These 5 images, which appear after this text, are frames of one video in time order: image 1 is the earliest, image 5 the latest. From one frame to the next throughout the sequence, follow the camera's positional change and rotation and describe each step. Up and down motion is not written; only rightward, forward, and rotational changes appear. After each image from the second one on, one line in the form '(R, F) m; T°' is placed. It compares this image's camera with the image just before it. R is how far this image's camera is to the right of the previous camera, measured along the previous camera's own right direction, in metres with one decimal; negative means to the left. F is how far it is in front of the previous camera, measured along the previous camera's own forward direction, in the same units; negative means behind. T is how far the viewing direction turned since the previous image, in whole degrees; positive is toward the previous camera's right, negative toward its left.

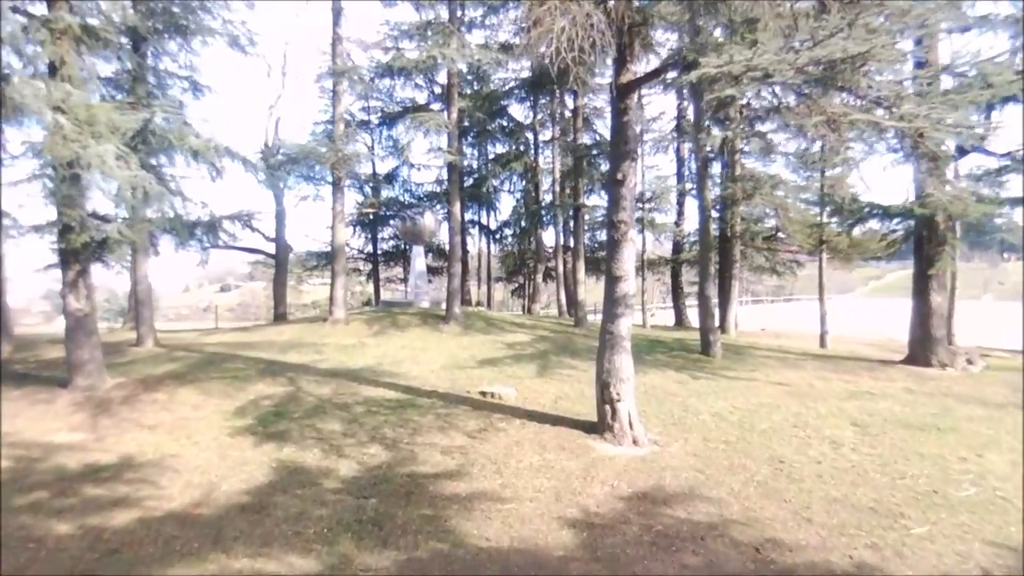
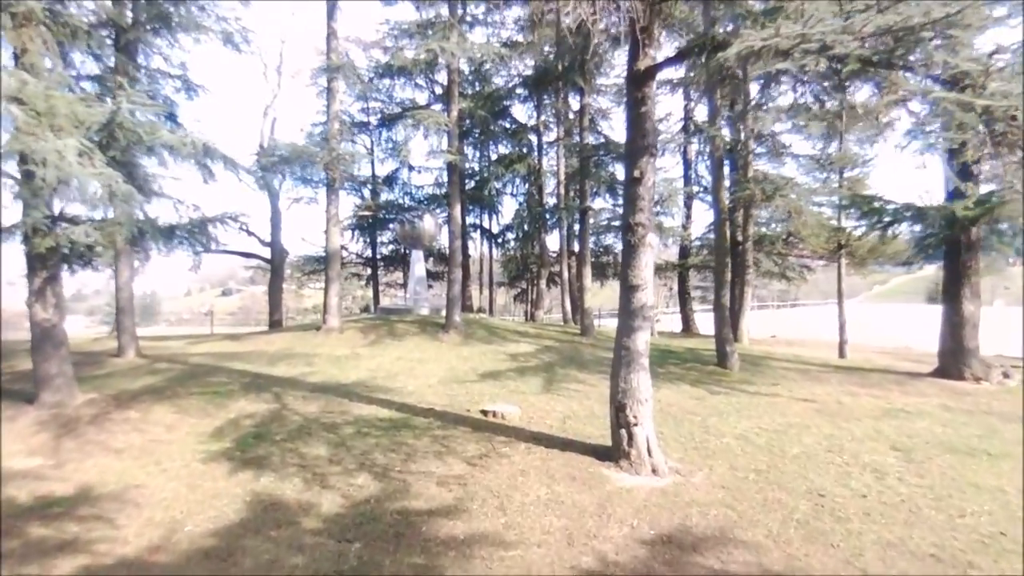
(0.0, +0.6) m; 0°
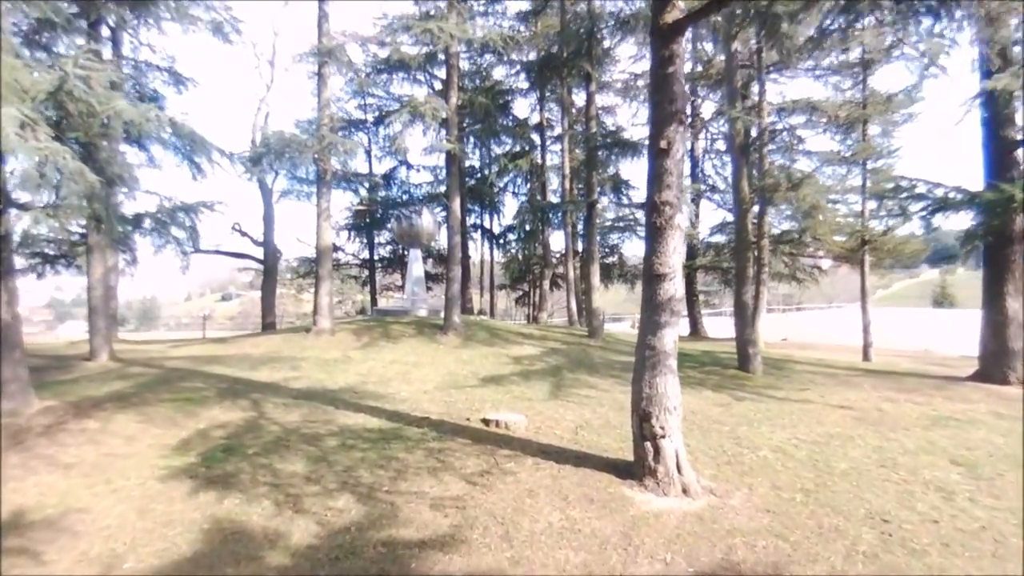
(0.0, +0.8) m; 0°
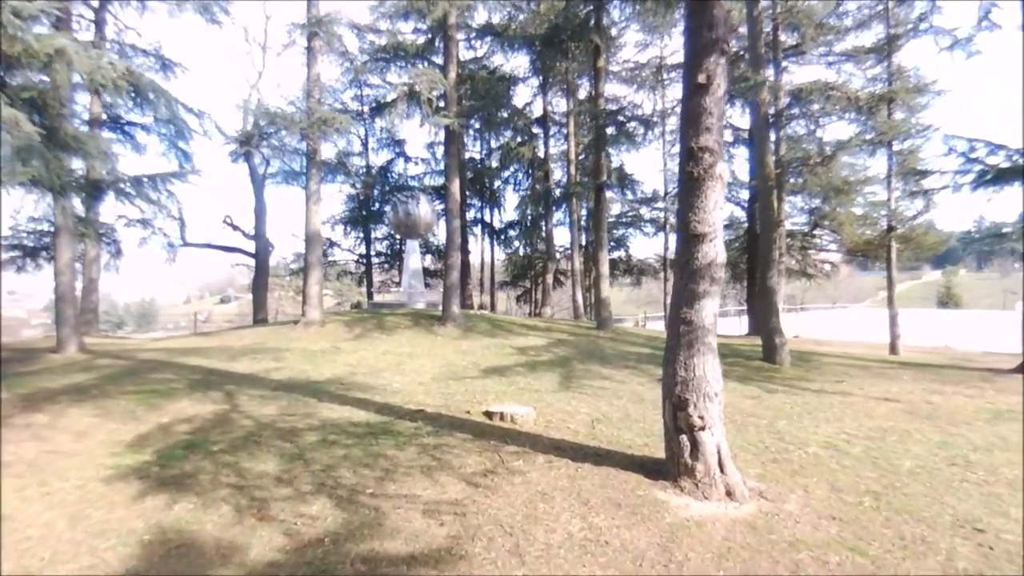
(-0.1, +0.8) m; 0°
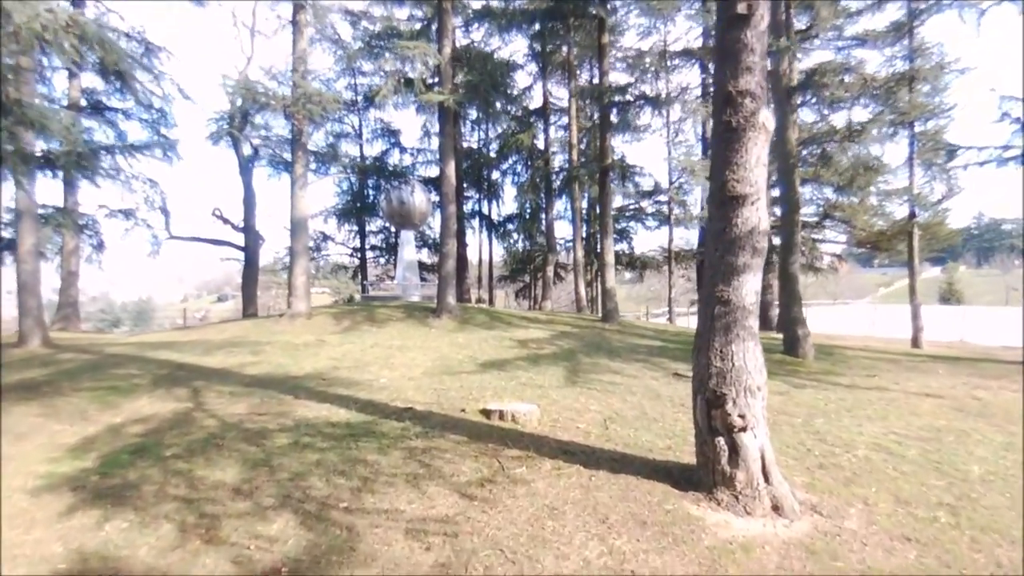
(0.0, +0.7) m; 0°
